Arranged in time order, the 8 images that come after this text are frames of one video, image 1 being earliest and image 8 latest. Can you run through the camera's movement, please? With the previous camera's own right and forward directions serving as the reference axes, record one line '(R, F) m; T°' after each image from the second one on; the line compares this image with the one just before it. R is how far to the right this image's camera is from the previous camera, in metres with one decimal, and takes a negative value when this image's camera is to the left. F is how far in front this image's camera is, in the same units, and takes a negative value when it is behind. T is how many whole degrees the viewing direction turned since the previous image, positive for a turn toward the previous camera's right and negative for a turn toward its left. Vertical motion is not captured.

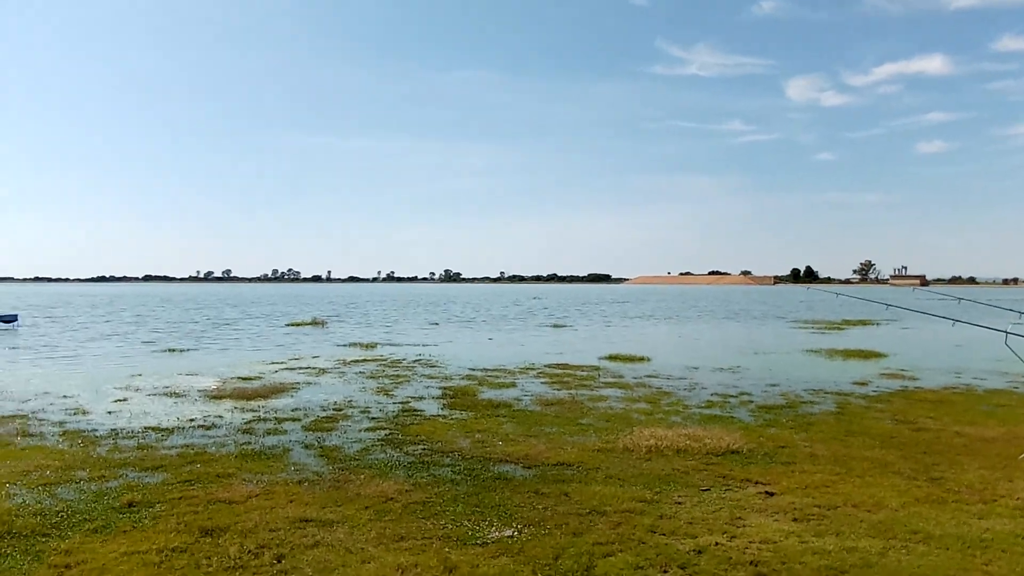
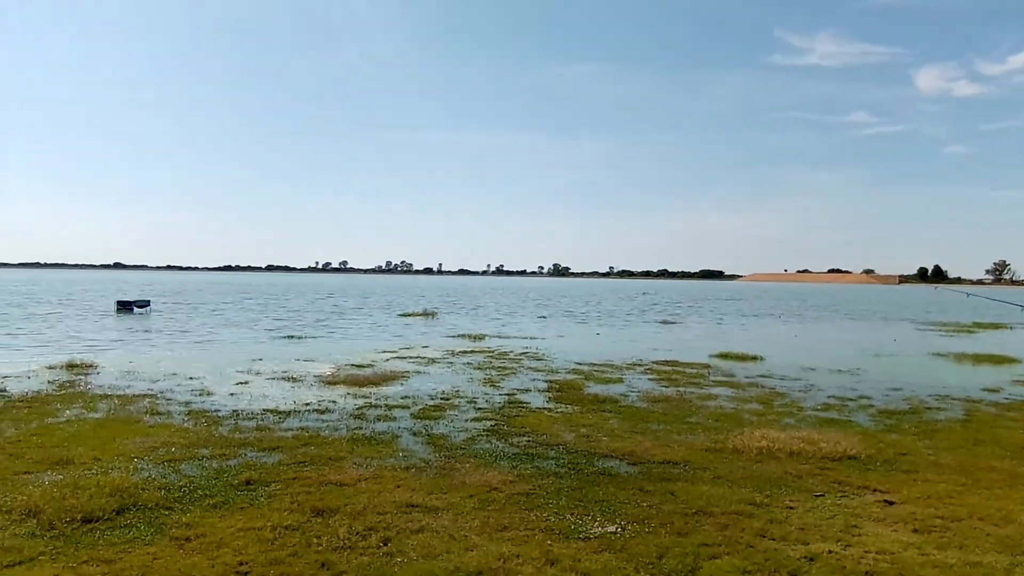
(0.0, 0.0) m; -7°
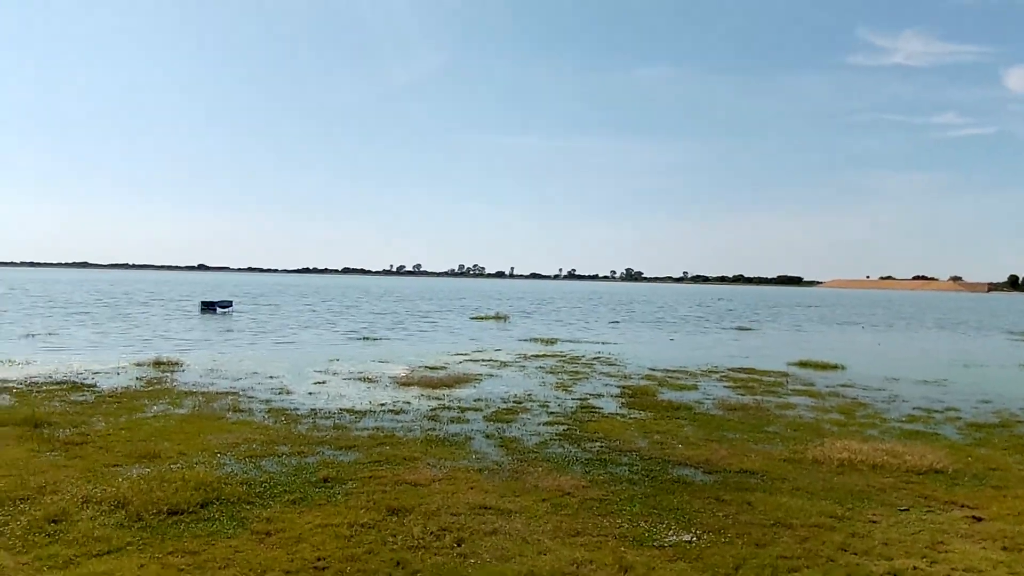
(-0.1, 0.0) m; -5°
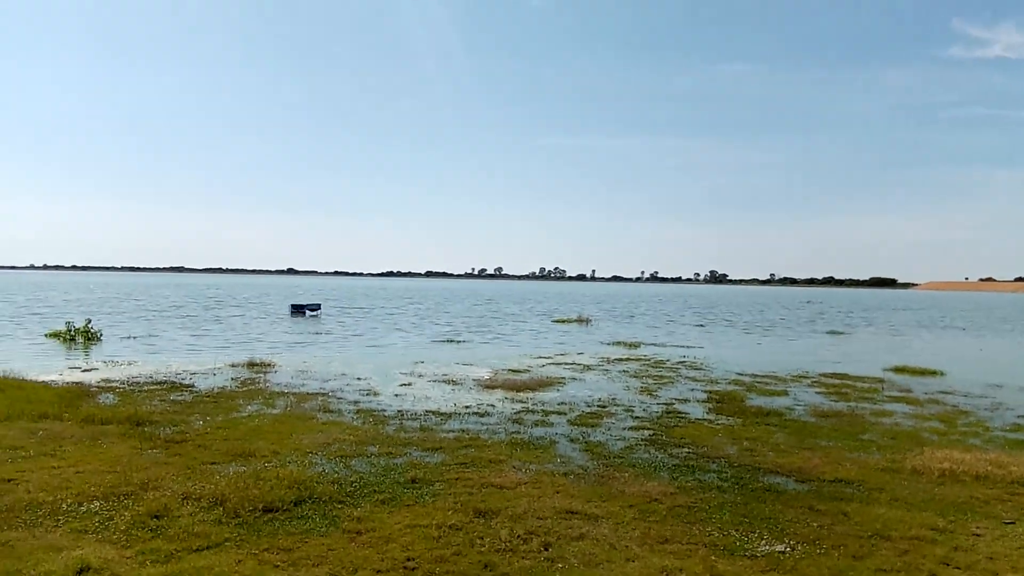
(-0.2, 0.0) m; -5°
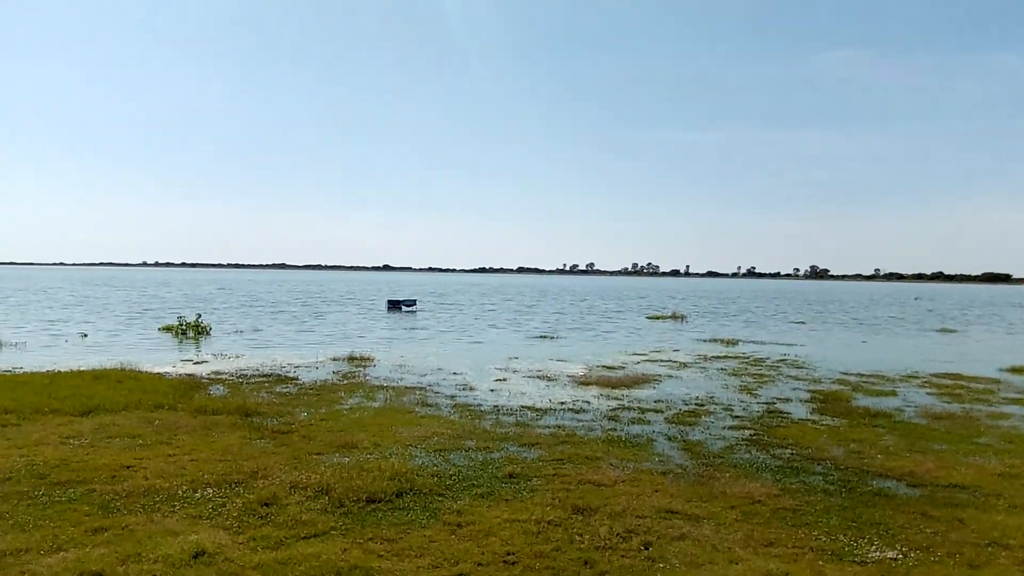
(-0.2, +0.1) m; -6°
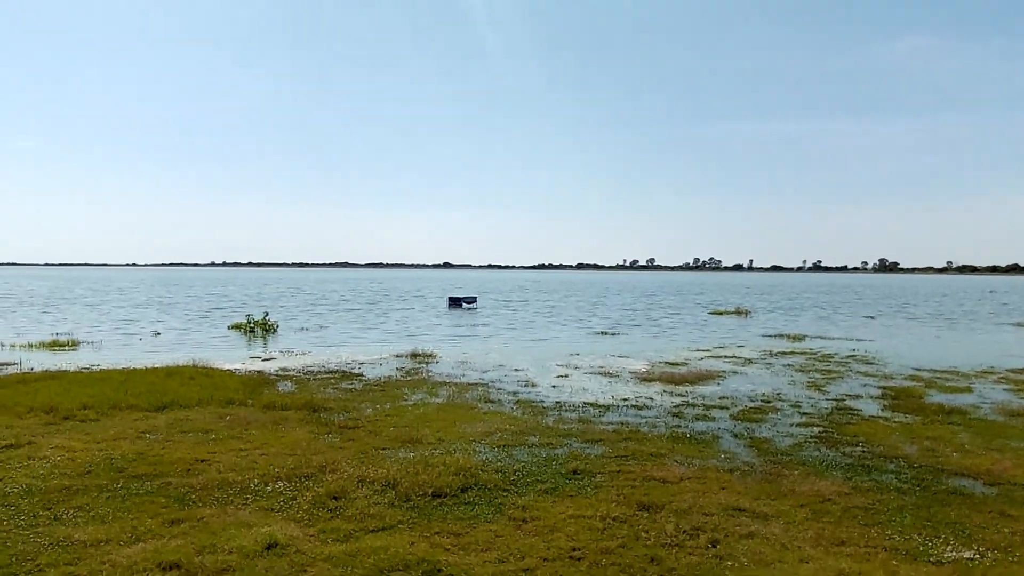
(-0.1, 0.0) m; -4°
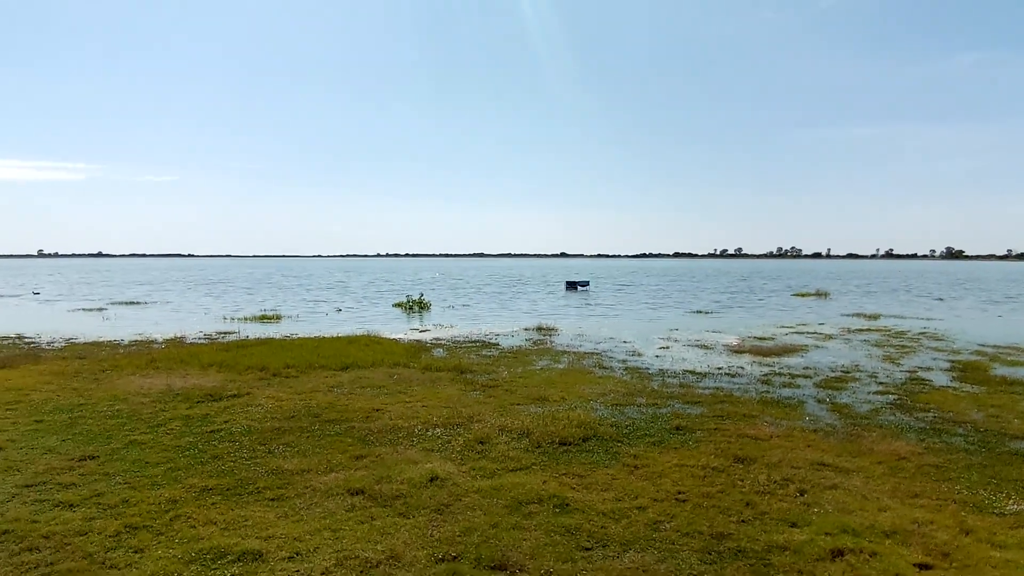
(-0.9, -2.6) m; -4°
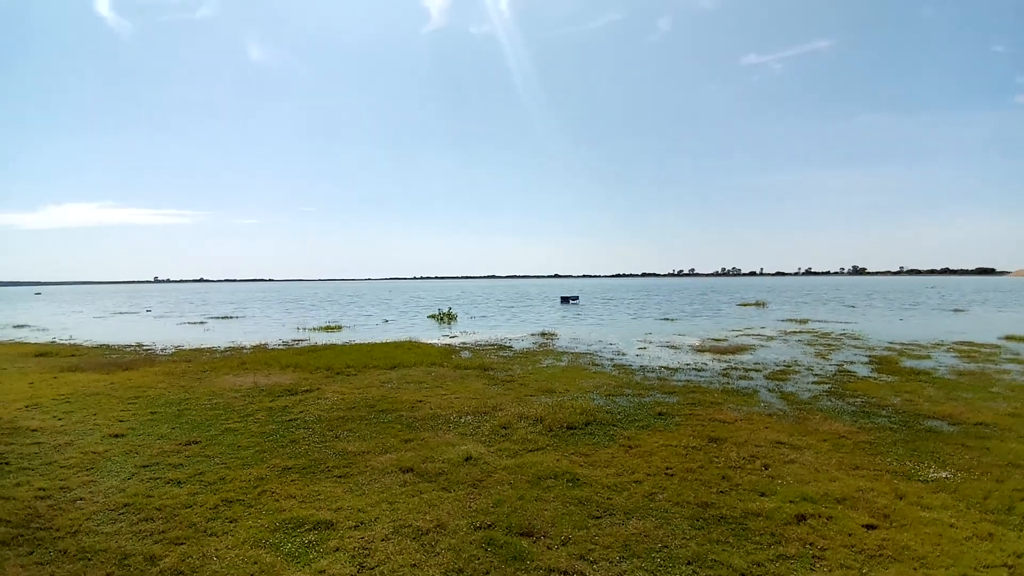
(-2.3, -3.2) m; +6°
